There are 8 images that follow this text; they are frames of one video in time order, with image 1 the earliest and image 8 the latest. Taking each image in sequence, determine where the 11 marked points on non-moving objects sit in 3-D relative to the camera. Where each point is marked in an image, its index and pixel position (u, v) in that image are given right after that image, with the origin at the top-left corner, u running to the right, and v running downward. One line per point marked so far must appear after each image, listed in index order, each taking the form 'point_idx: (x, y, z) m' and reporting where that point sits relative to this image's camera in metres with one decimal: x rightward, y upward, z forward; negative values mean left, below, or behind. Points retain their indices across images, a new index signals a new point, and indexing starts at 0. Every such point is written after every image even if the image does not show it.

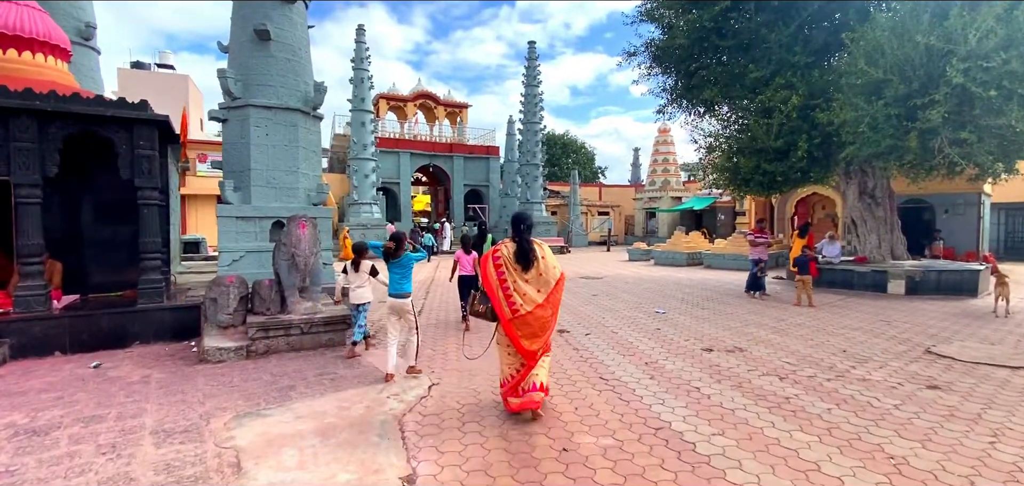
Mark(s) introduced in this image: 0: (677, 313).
0: (+2.7, -1.2, +7.9) m
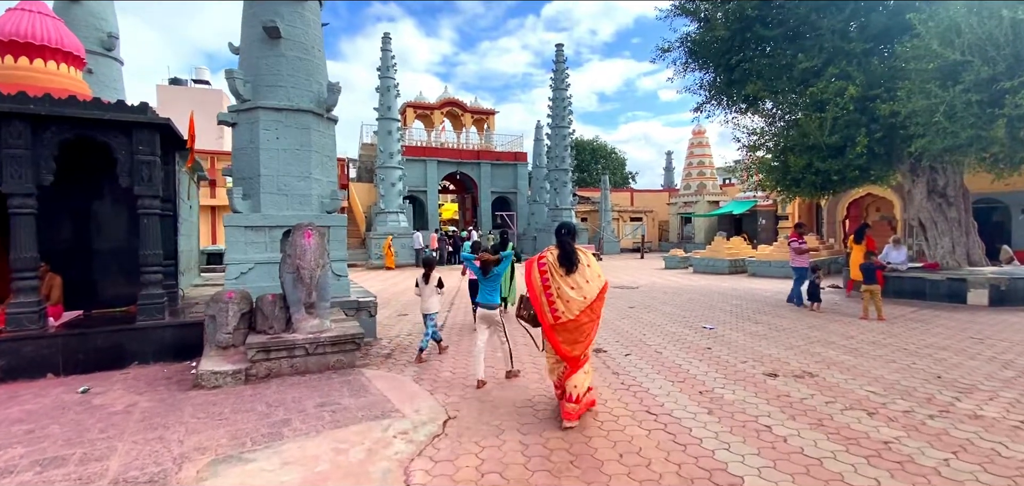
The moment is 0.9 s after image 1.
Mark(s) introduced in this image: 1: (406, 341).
0: (+3.1, -1.3, +7.0) m
1: (-1.5, -1.4, +6.6) m
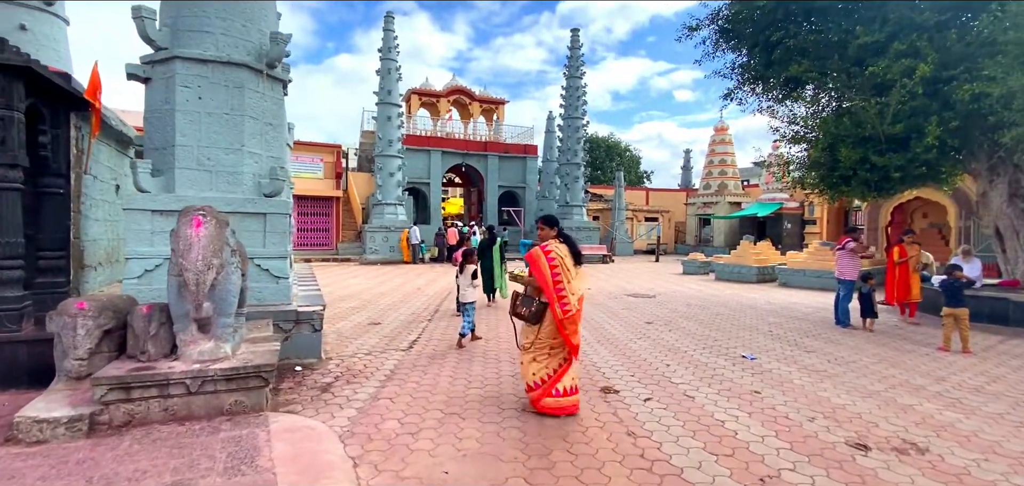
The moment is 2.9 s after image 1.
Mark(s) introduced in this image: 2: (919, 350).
0: (+2.9, -1.3, +5.5) m
1: (-1.7, -1.3, +5.1) m
2: (+5.2, -1.4, +6.1) m
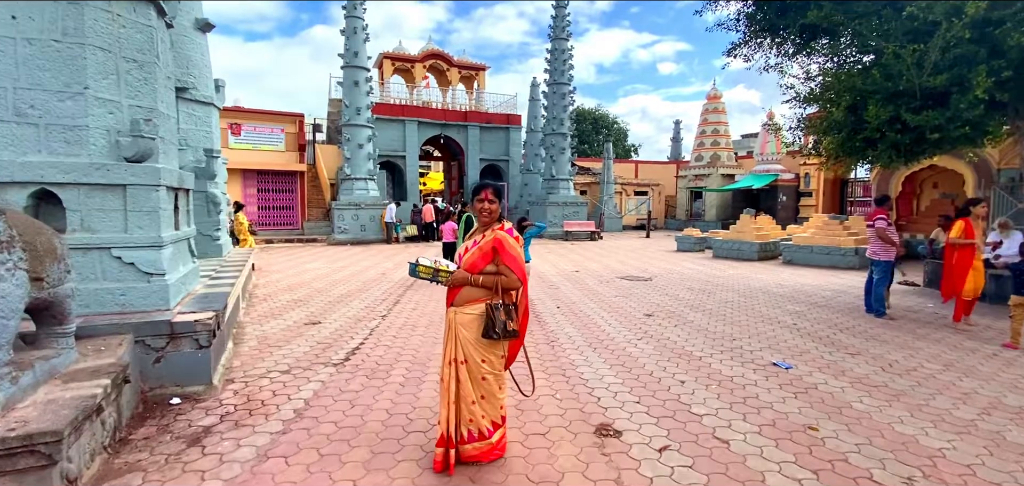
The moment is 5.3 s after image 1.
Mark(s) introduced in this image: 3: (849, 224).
0: (+2.6, -1.1, +4.3) m
1: (-1.9, -1.2, +3.8) m
2: (+4.9, -1.1, +5.0) m
3: (+8.2, +0.5, +11.7) m
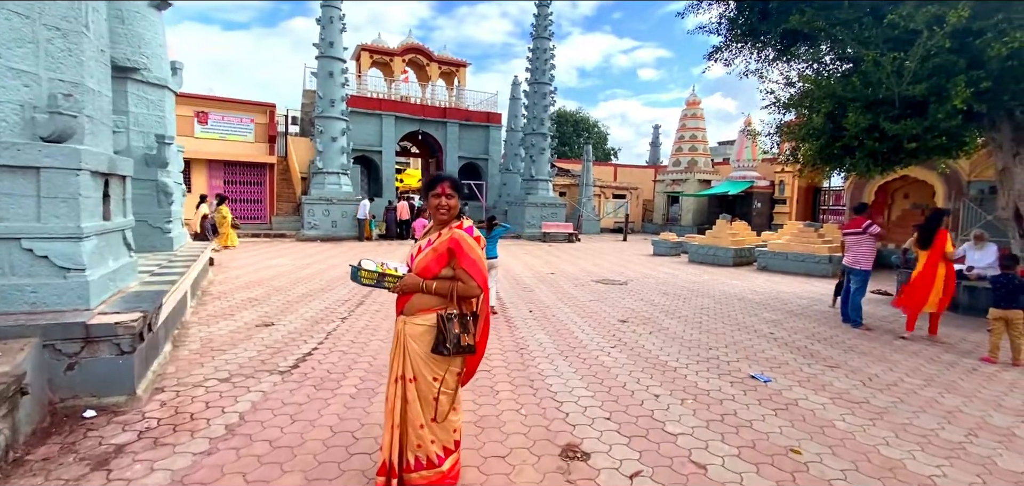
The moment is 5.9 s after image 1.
0: (+2.3, -1.2, +4.1) m
1: (-2.2, -1.1, +3.4) m
2: (+4.5, -1.2, +4.9) m
3: (+7.6, +0.3, +11.8) m
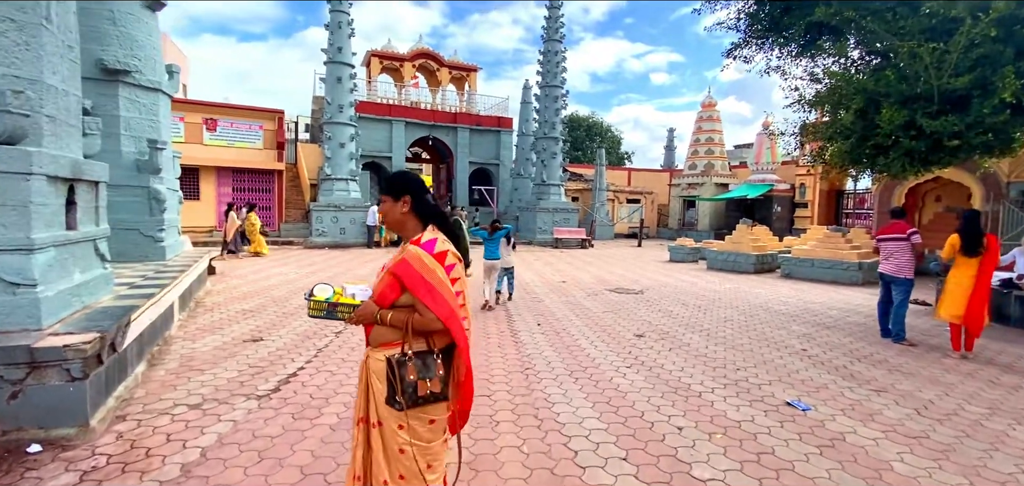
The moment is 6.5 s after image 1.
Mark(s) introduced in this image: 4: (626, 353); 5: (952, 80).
0: (+2.4, -1.2, +3.6) m
1: (-2.2, -1.2, +3.0) m
2: (+4.6, -1.3, +4.3) m
3: (+7.8, +0.1, +11.1) m
4: (+1.2, -1.1, +4.9) m
5: (+5.9, +2.2, +6.5) m
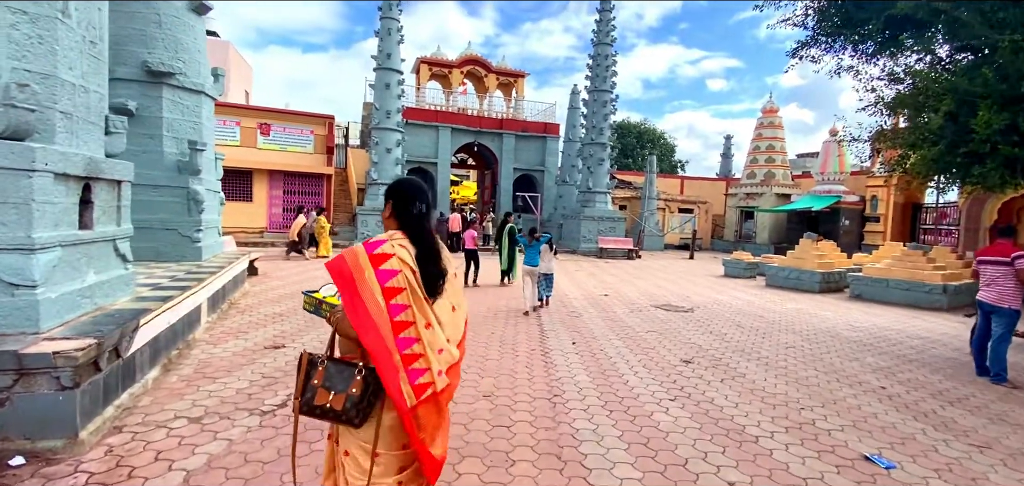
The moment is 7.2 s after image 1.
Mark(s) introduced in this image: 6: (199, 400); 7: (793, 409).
0: (+2.5, -1.4, +2.9) m
1: (-2.1, -1.2, +2.8) m
2: (+4.8, -1.5, +3.4) m
3: (+8.7, -0.3, +9.9) m
4: (+1.4, -1.2, +4.3) m
5: (+6.4, +1.9, +5.5) m
6: (-2.3, -1.1, +3.5) m
7: (+2.2, -1.3, +3.8) m
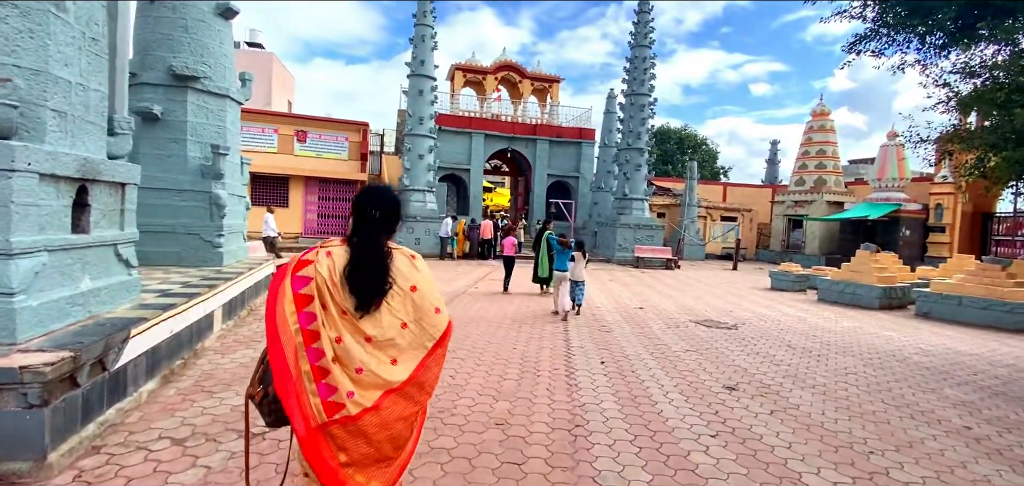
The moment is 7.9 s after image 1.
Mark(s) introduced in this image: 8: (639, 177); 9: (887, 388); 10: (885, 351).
0: (+2.5, -1.5, +2.3) m
1: (-2.1, -1.2, +2.6) m
2: (+4.8, -1.6, +2.6) m
3: (+9.3, -0.5, +8.9) m
4: (+1.6, -1.3, +3.8) m
5: (+6.7, +1.8, +4.7) m
6: (-2.2, -1.2, +3.3) m
7: (+2.3, -1.4, +3.2) m
8: (+5.1, +2.6, +19.1) m
9: (+3.6, -1.4, +4.6) m
10: (+4.8, -1.4, +6.2) m
